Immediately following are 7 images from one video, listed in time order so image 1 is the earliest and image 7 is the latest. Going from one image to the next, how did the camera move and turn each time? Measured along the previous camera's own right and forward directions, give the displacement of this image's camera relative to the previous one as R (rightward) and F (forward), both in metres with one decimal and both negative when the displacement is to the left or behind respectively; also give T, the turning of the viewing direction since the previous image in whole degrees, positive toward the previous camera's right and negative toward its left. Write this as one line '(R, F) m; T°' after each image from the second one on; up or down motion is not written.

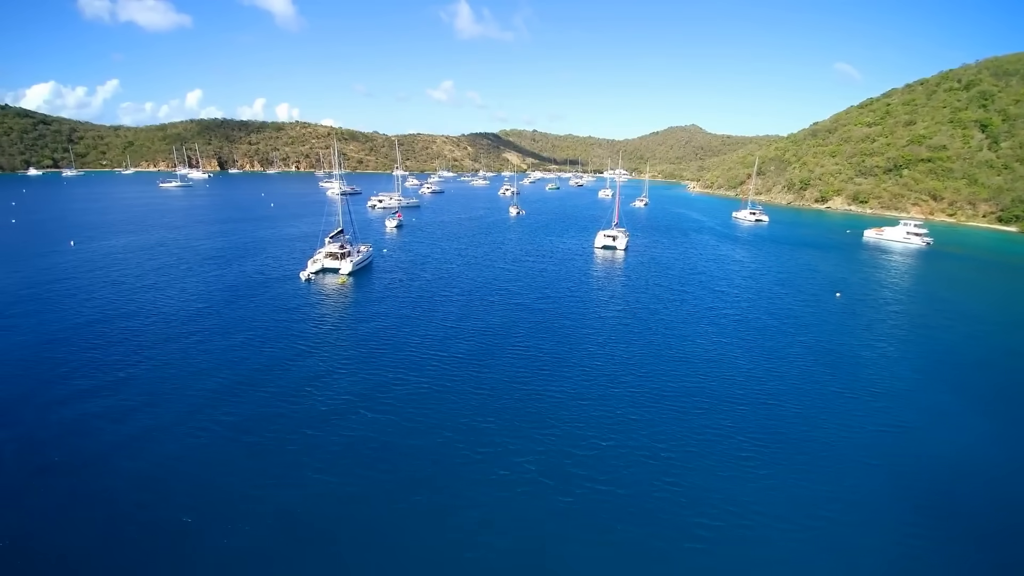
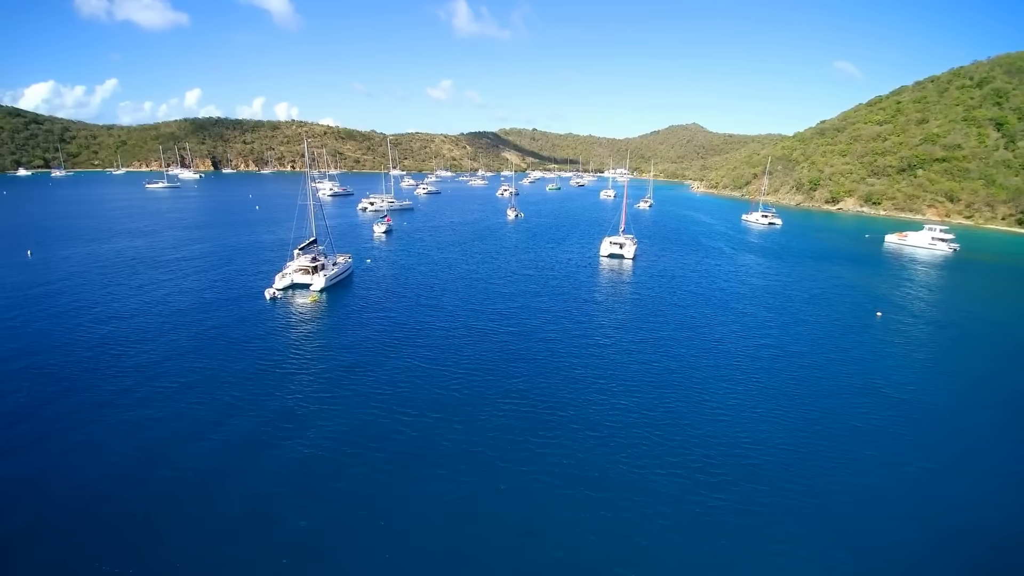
(+0.2, +5.7) m; 0°
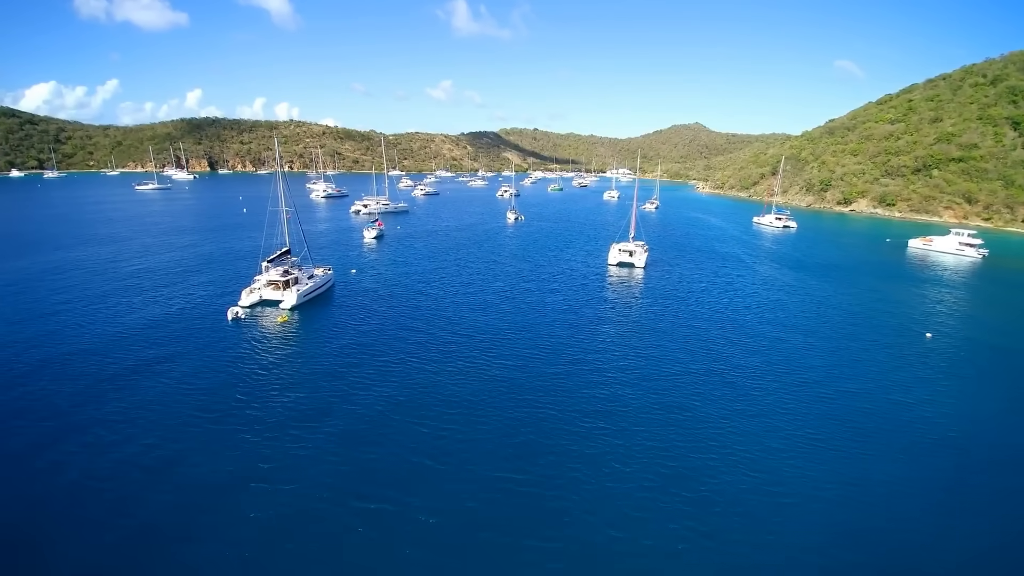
(+0.1, +5.0) m; 0°
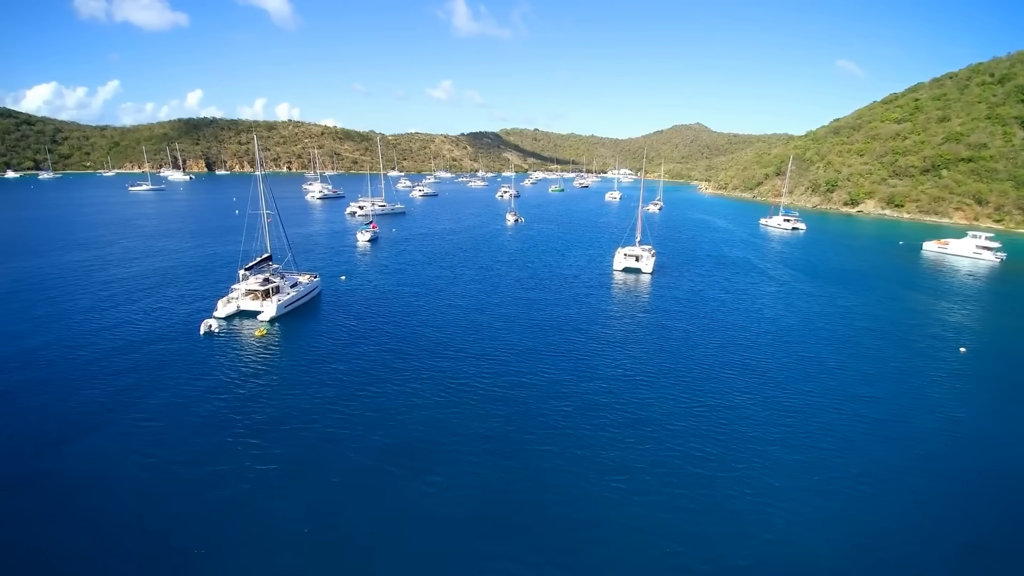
(+0.1, +2.9) m; 0°
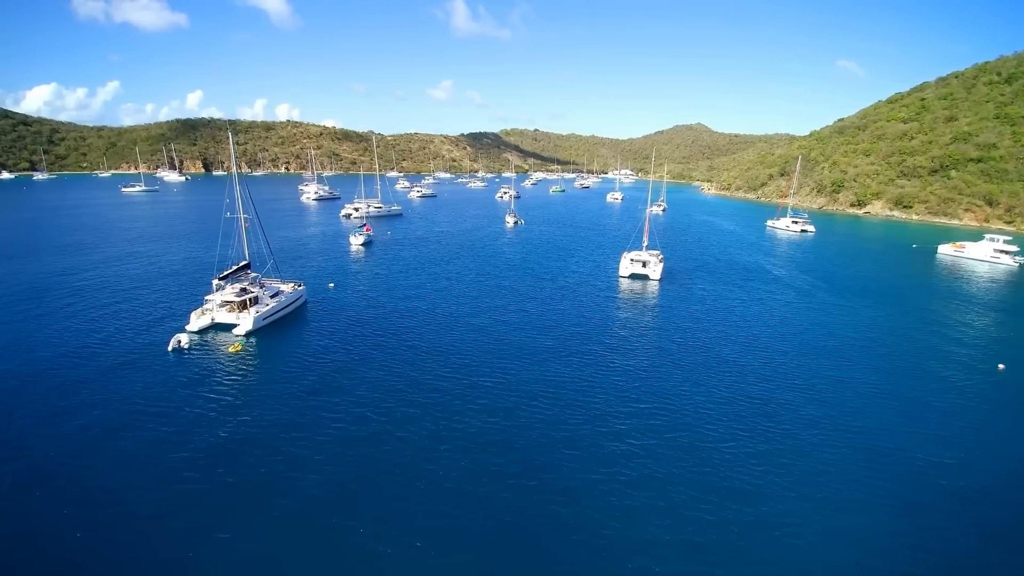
(0.0, +2.8) m; 0°
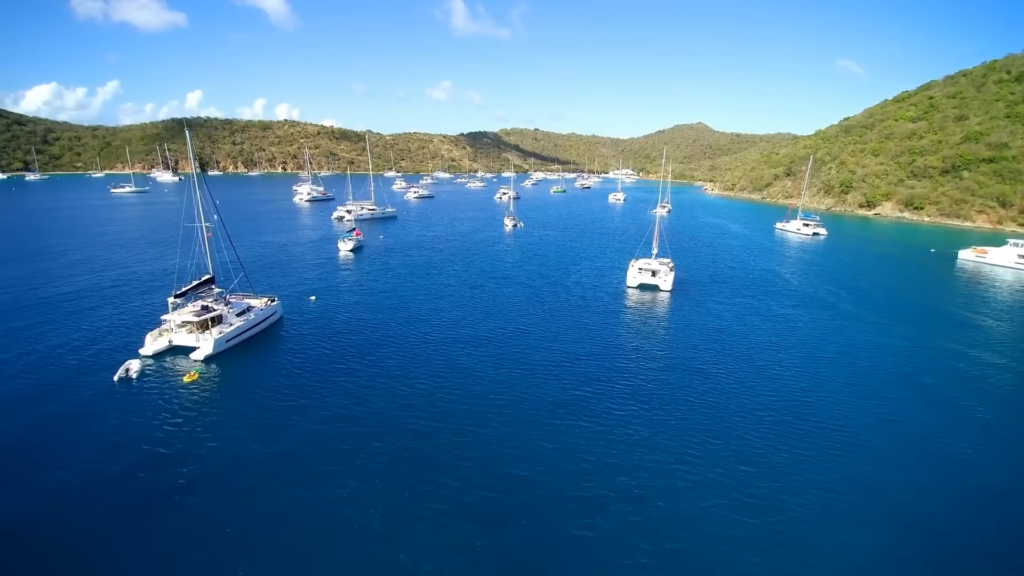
(+0.1, +3.7) m; 0°
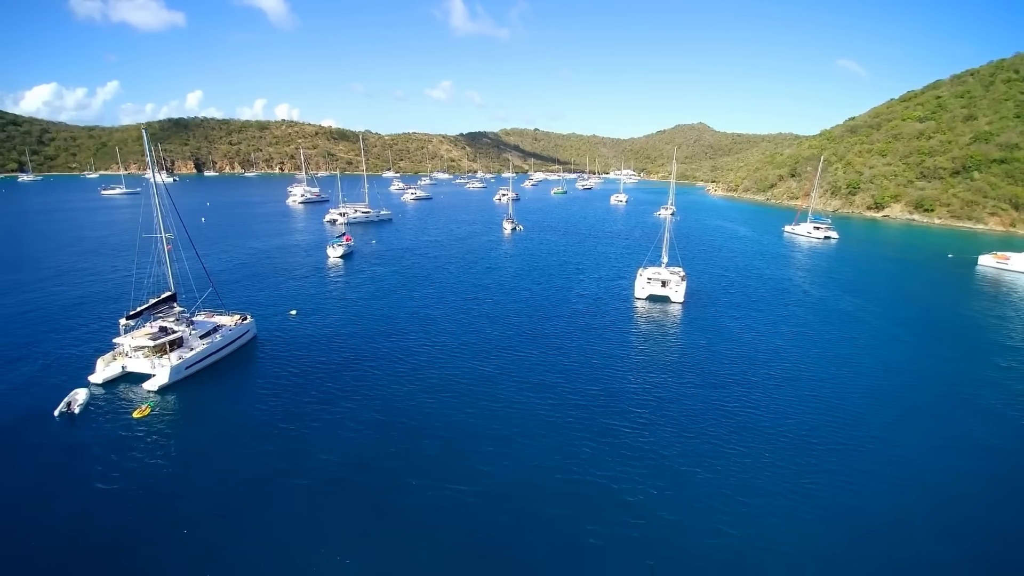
(+0.1, +3.2) m; 0°
